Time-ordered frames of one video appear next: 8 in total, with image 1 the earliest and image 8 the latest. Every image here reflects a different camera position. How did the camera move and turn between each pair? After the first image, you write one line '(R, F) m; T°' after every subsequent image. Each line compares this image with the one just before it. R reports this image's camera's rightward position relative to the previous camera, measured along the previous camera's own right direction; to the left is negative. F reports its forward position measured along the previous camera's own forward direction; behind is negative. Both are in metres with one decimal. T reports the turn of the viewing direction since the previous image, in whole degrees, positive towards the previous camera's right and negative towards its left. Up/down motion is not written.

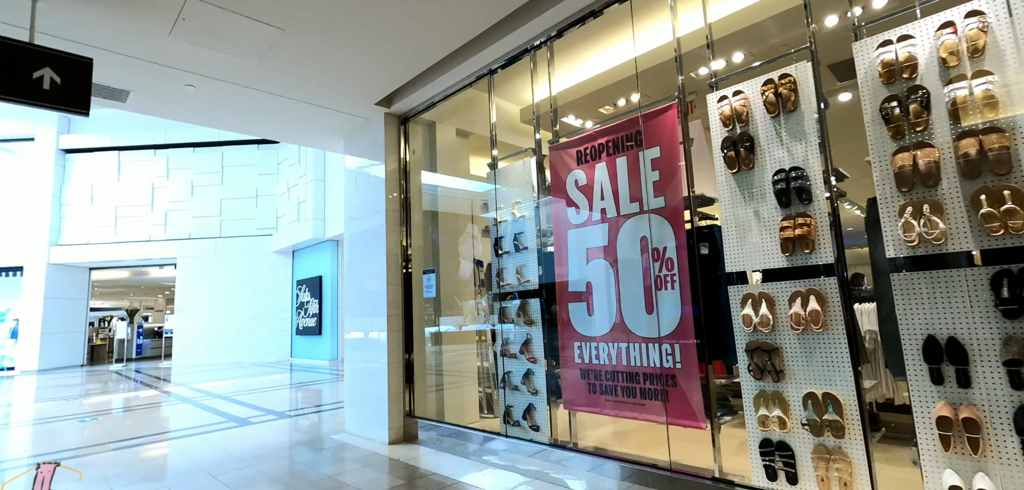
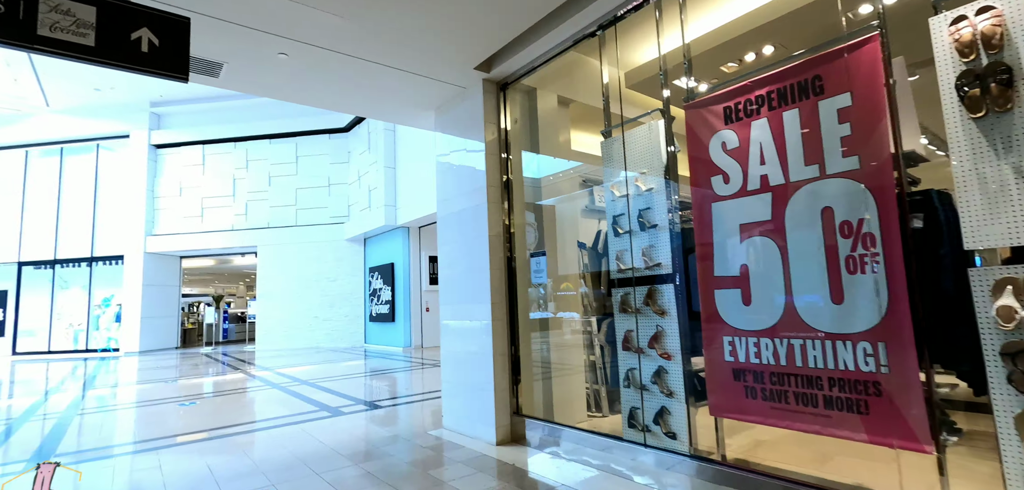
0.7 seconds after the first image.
(-0.5, +0.5) m; -6°
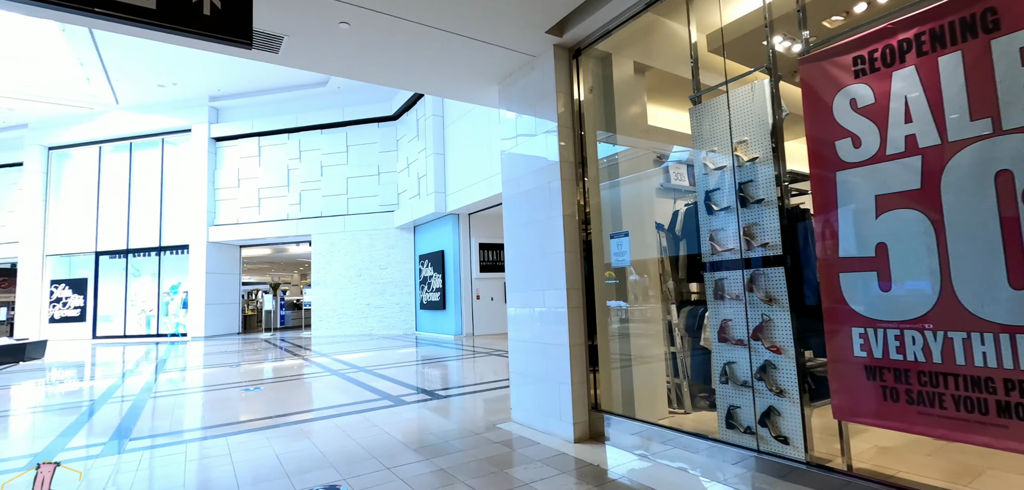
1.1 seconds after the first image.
(-0.3, +0.3) m; -5°
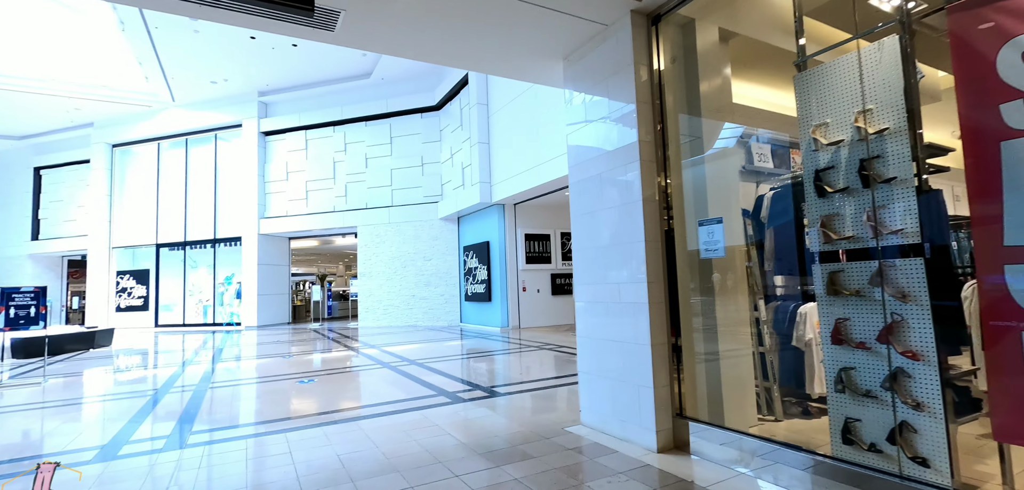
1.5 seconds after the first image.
(-0.3, +0.3) m; -4°
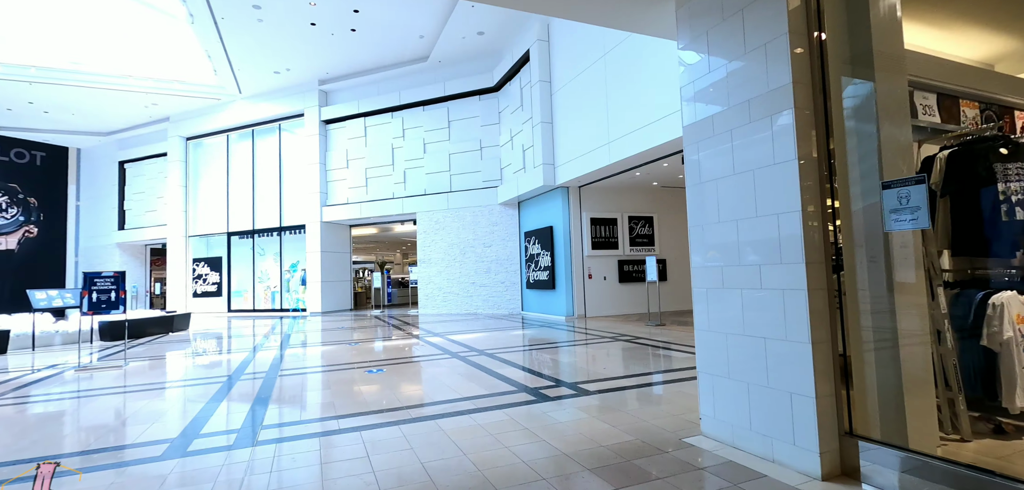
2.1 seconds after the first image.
(-0.4, +0.5) m; -6°
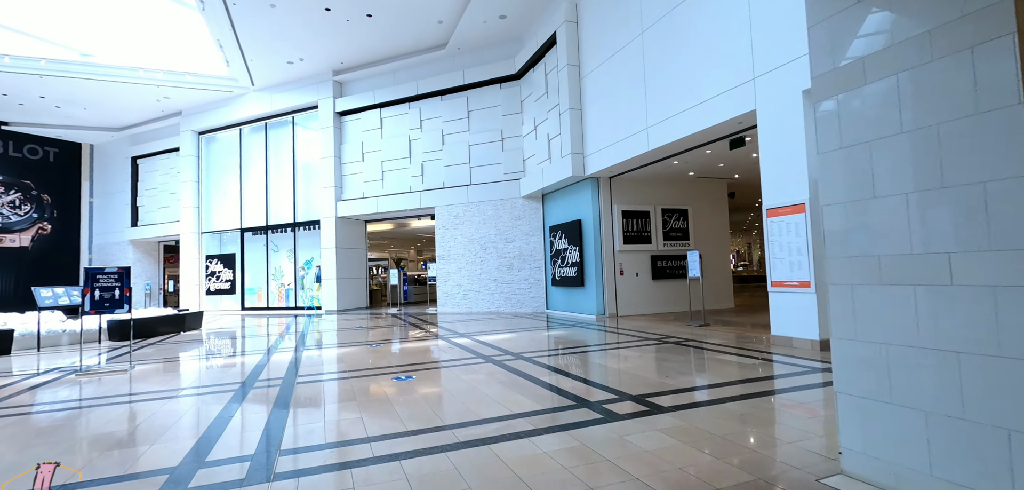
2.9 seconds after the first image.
(-0.4, +0.6) m; -1°
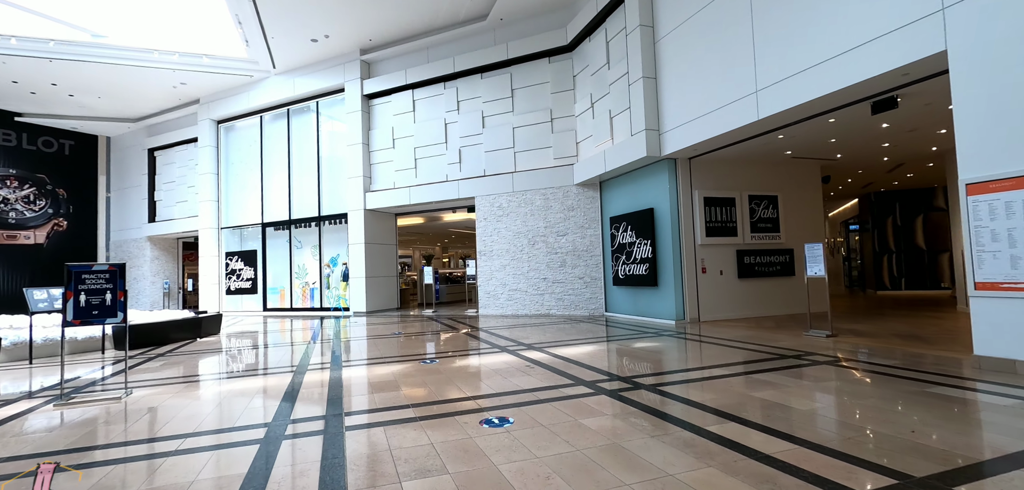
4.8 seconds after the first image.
(-0.9, +1.5) m; -2°
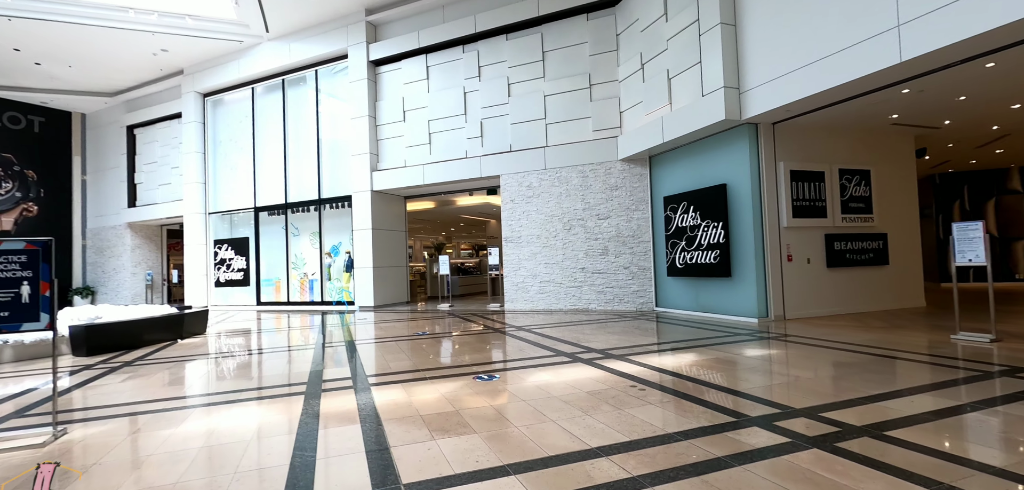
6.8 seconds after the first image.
(-0.9, +1.5) m; +1°
